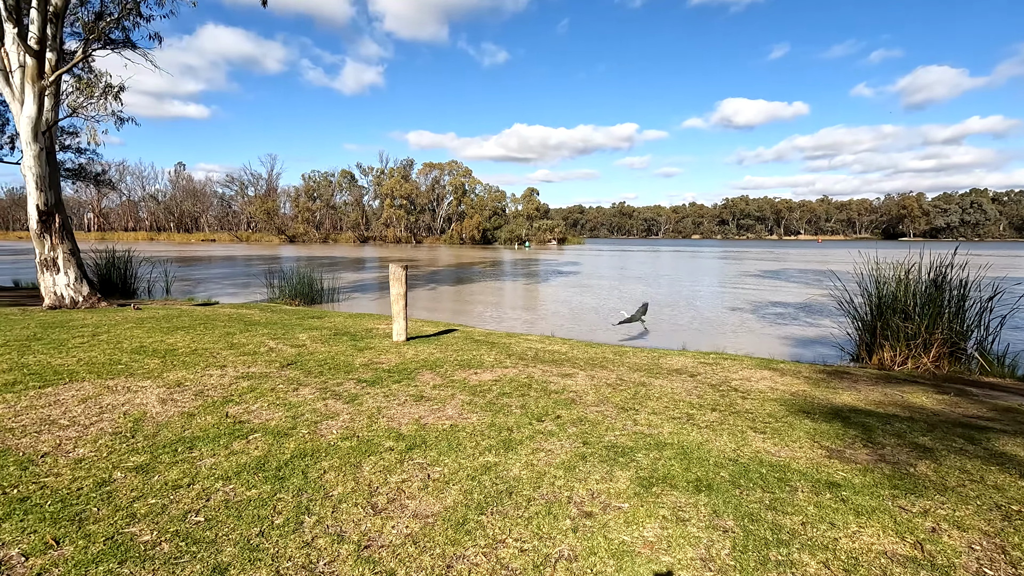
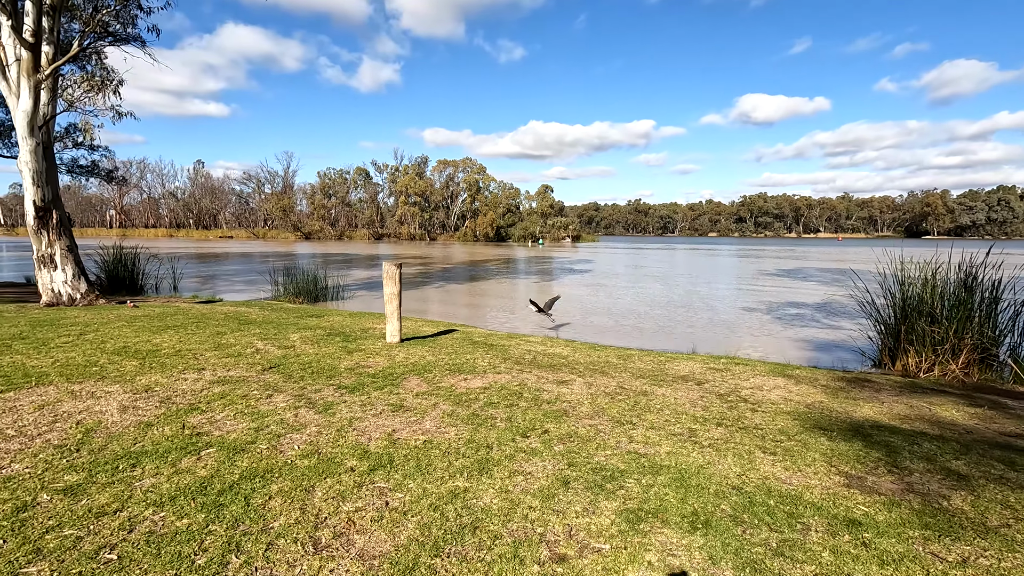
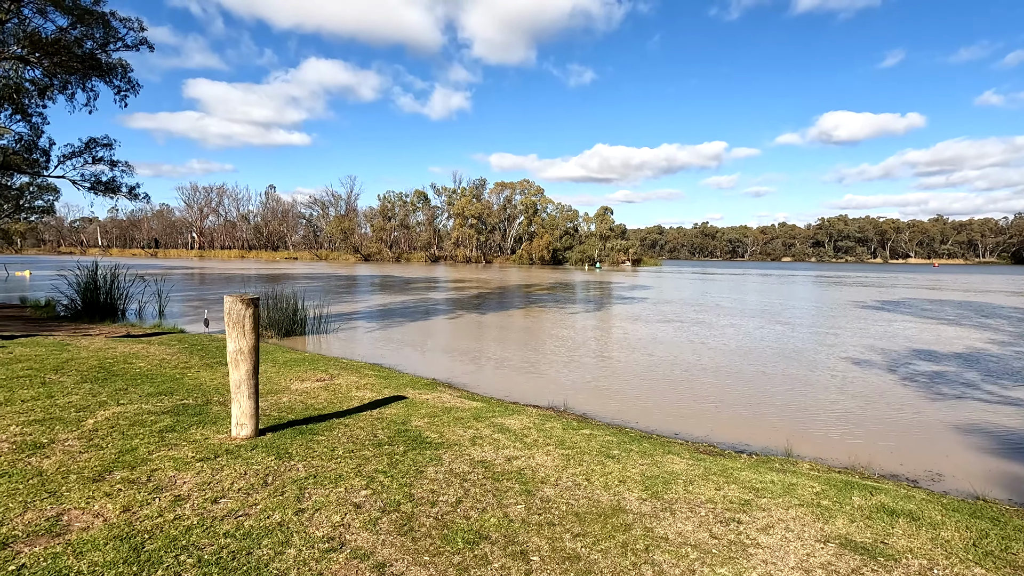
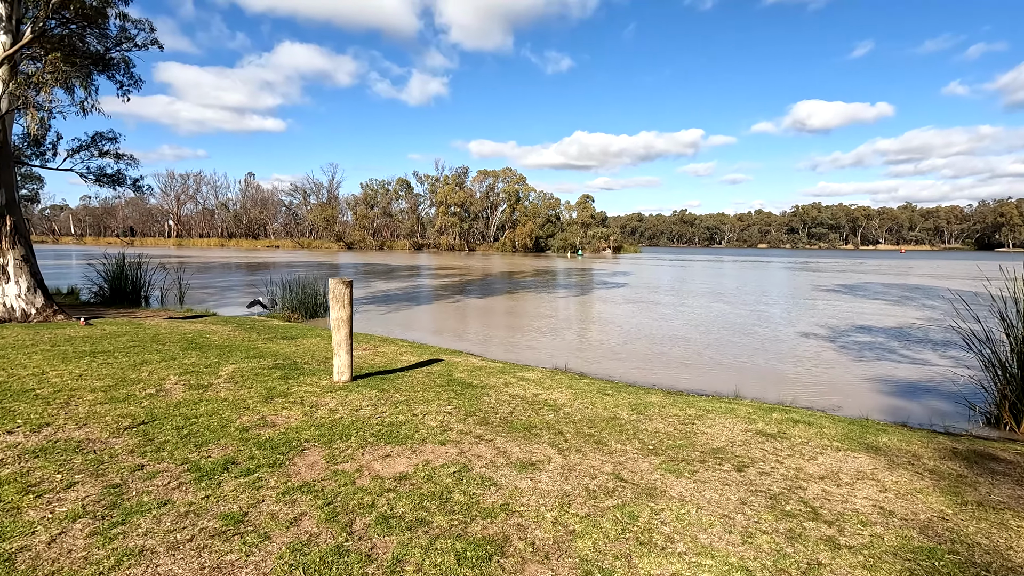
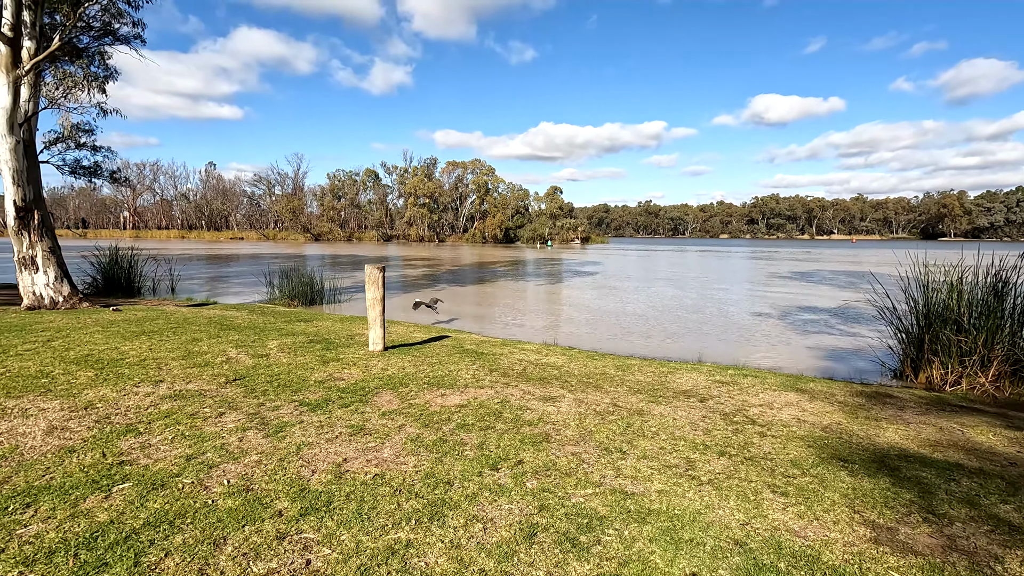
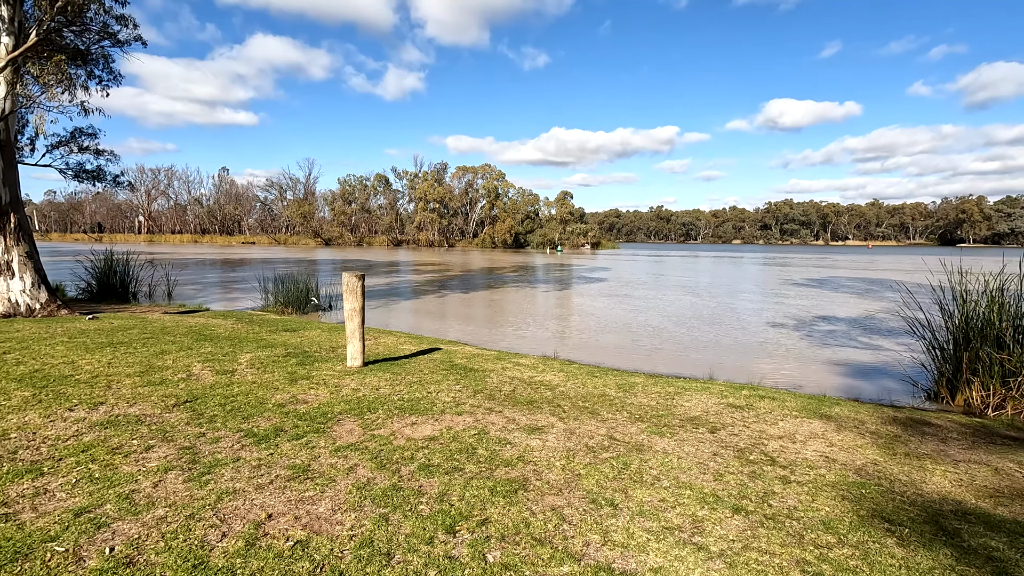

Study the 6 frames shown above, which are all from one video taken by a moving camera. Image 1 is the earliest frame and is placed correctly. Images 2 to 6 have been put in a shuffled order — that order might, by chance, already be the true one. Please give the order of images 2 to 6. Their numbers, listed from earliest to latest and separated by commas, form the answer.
2, 5, 6, 4, 3
